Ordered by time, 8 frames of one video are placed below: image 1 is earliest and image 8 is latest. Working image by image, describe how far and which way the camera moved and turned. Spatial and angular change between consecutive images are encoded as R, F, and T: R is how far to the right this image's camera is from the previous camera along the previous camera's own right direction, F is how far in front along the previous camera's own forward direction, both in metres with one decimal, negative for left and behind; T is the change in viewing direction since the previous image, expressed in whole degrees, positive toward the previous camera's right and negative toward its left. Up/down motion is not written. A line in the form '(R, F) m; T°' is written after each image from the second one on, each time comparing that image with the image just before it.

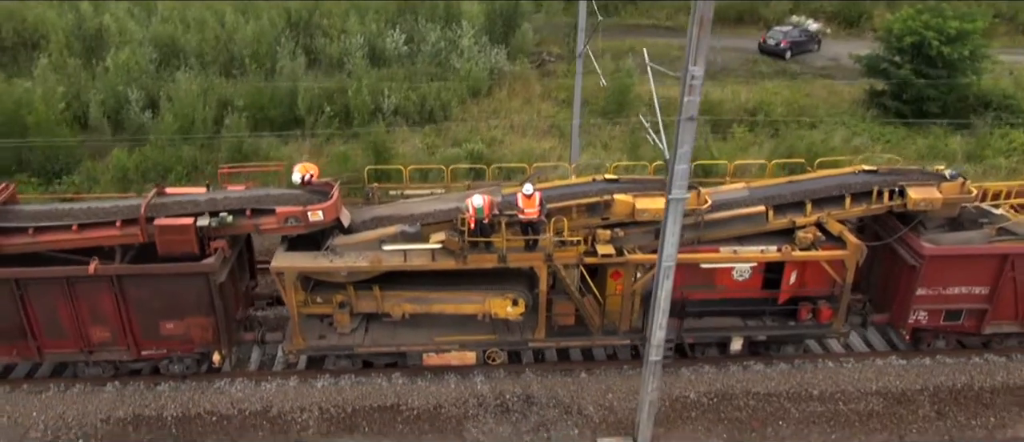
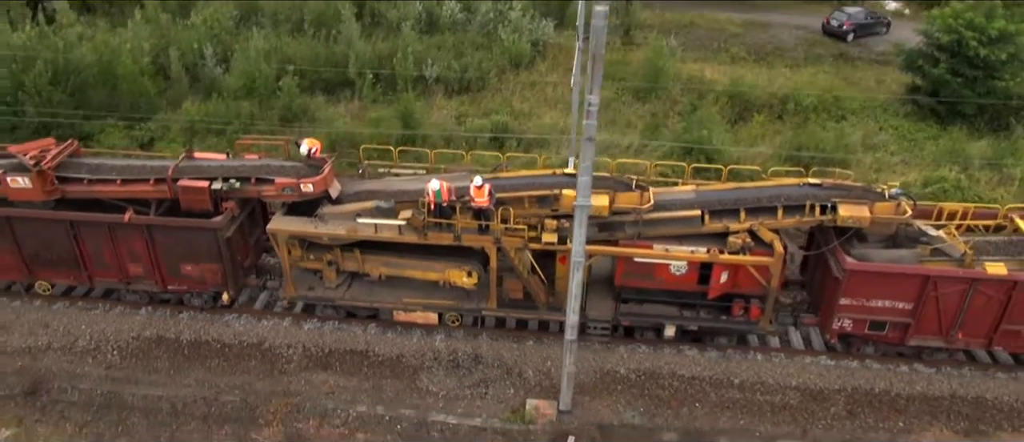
(+2.4, -1.4) m; -8°
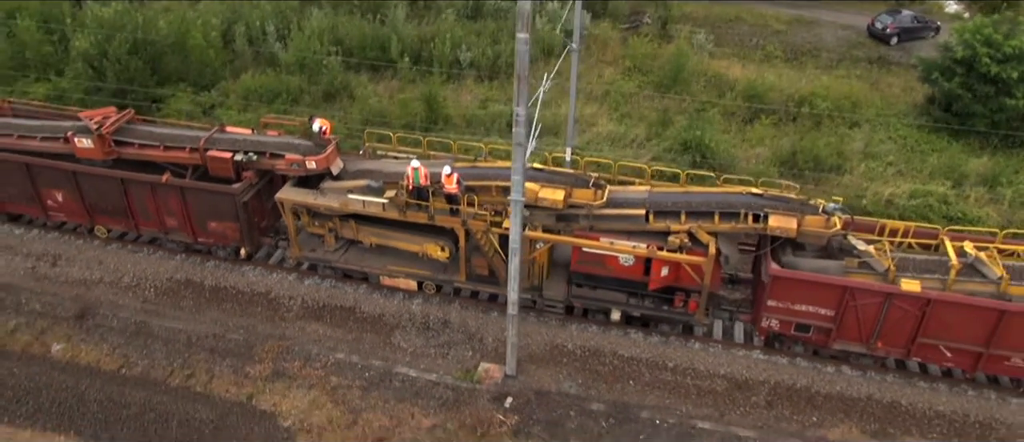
(+2.3, -1.6) m; -7°
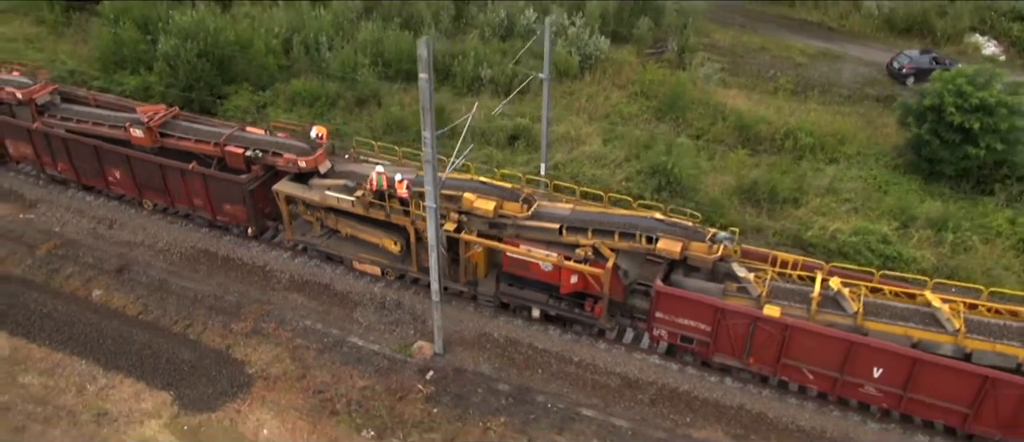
(+3.8, -2.3) m; -9°
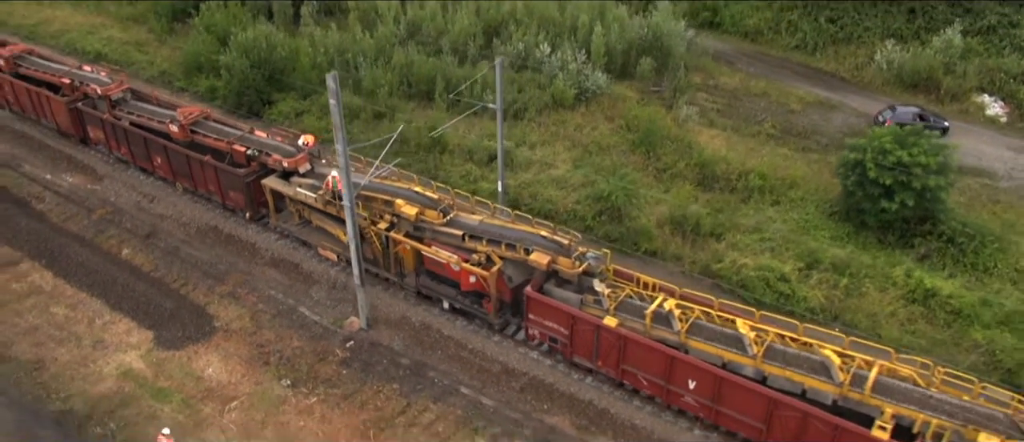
(+5.3, -2.8) m; -10°
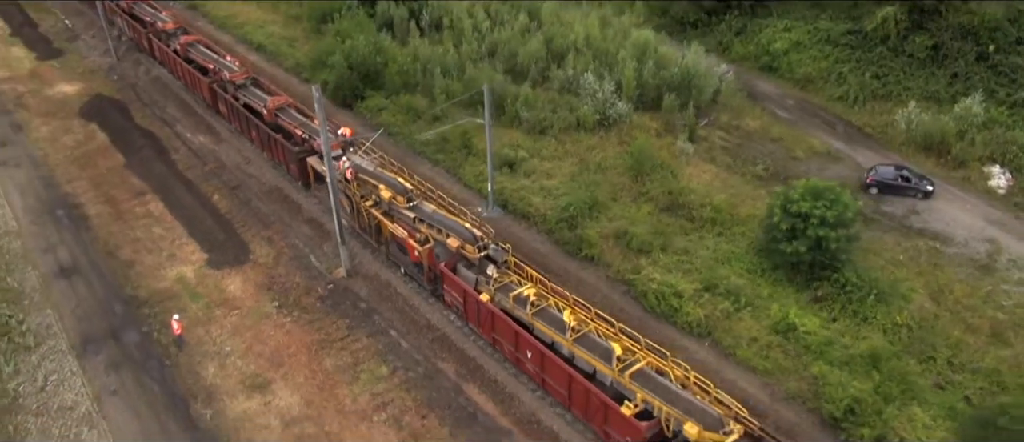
(+8.3, -4.3) m; -15°
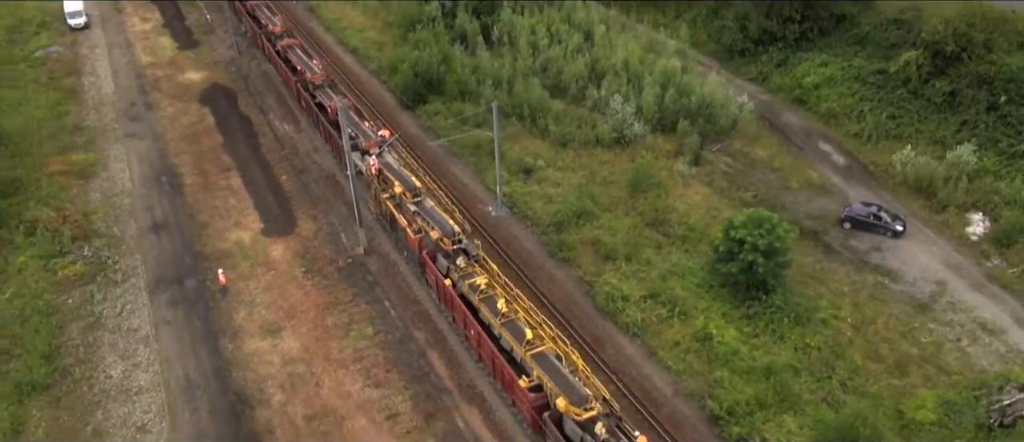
(+6.0, -4.1) m; -10°
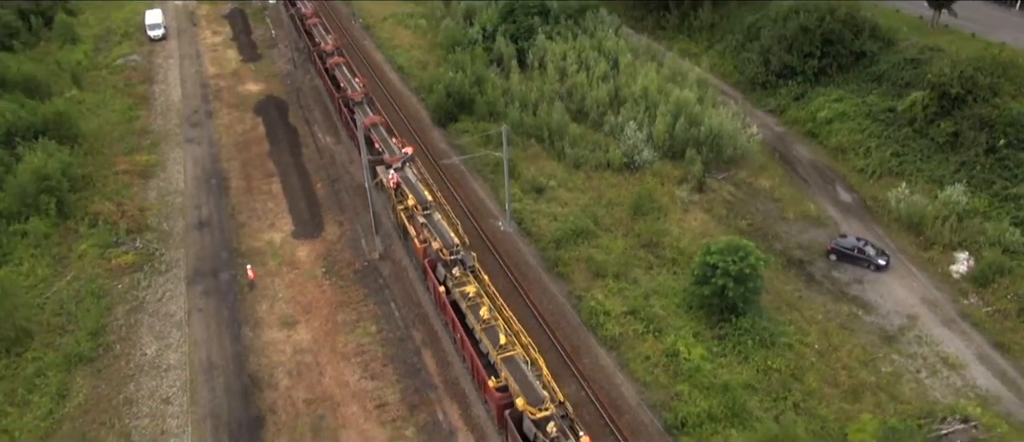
(+3.0, -2.5) m; -5°
